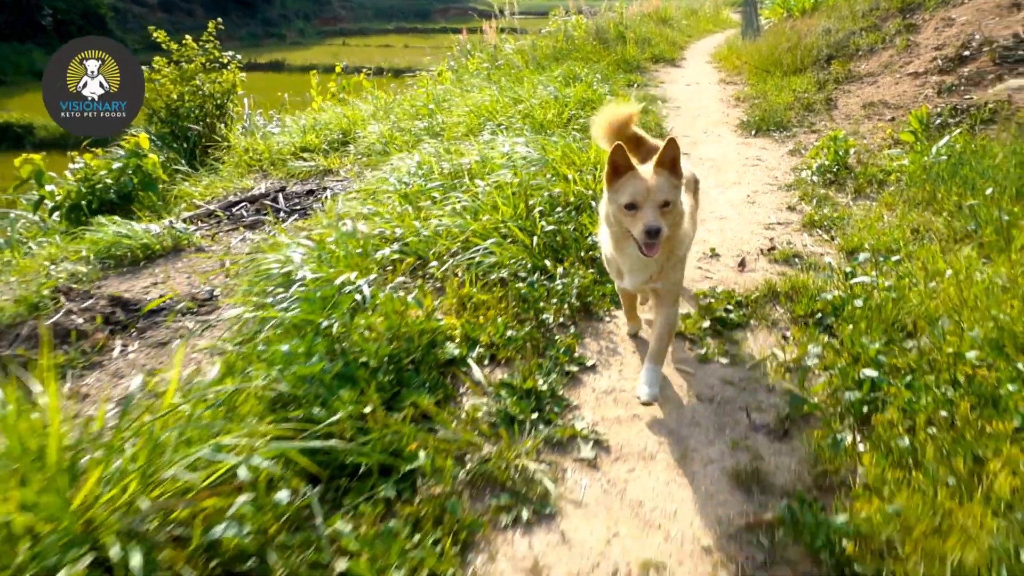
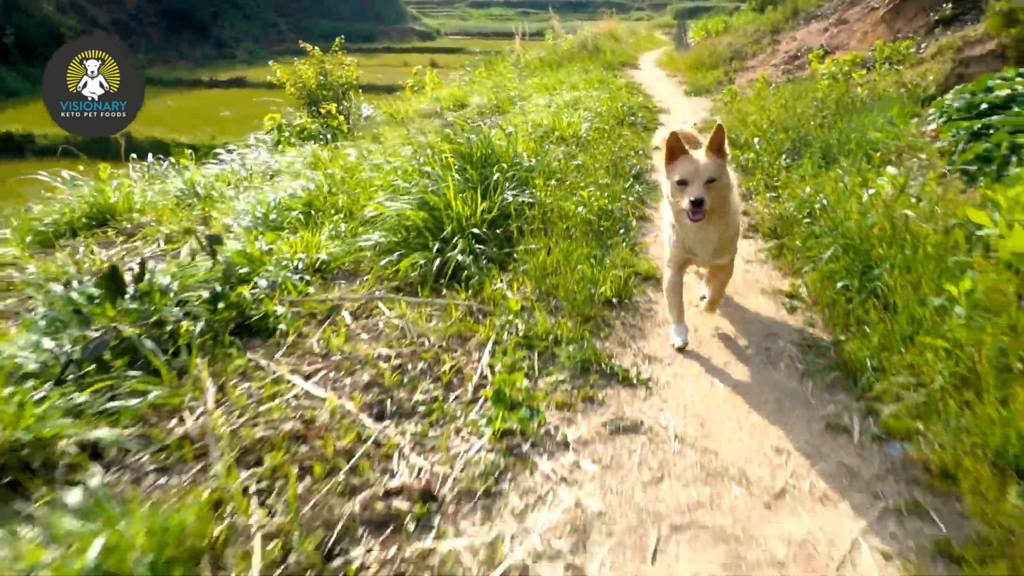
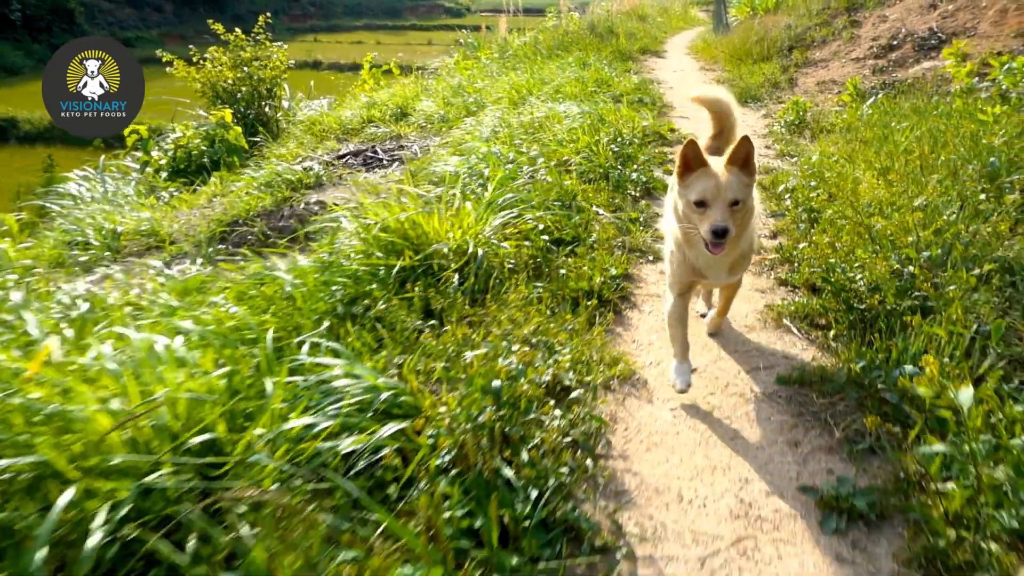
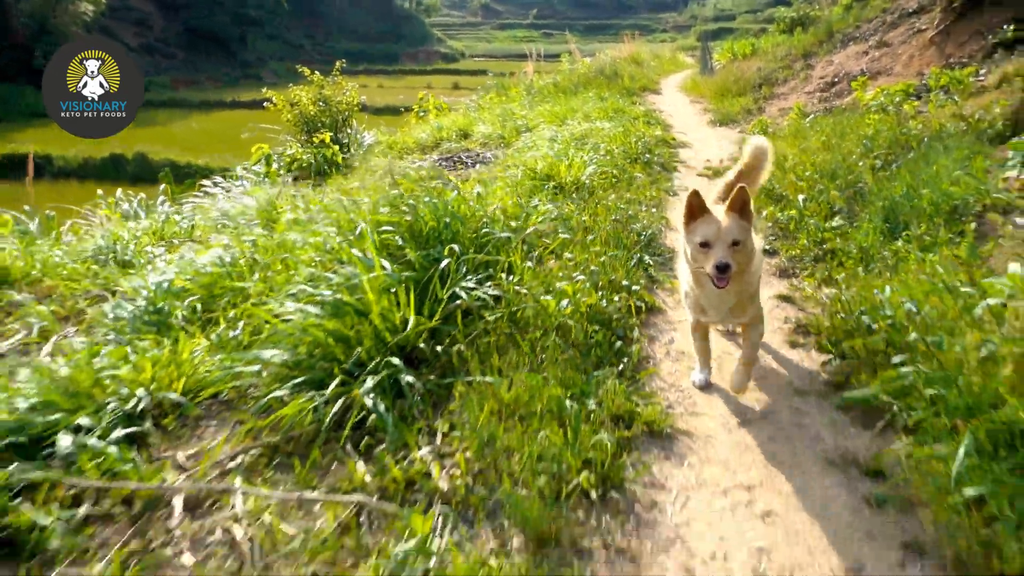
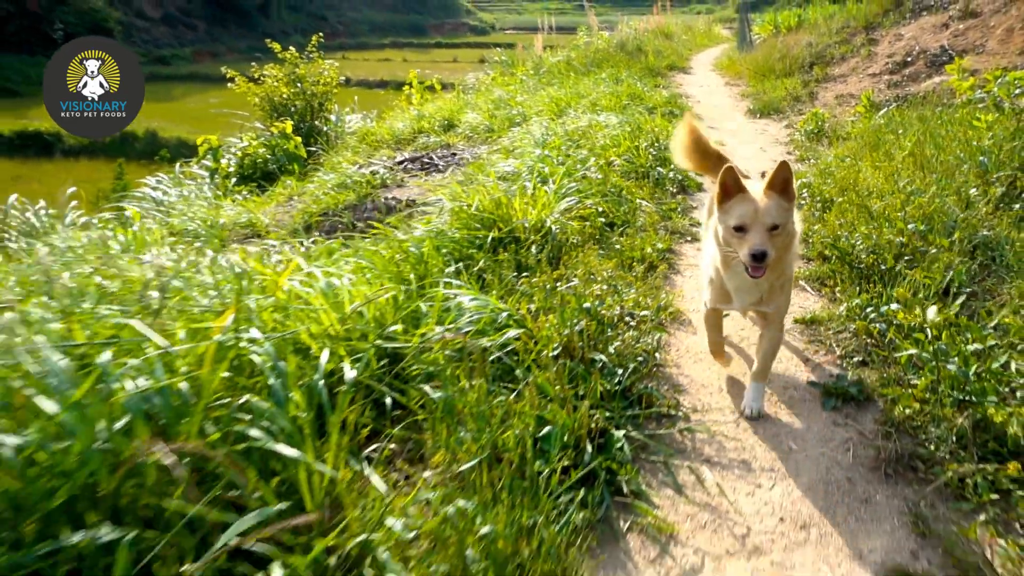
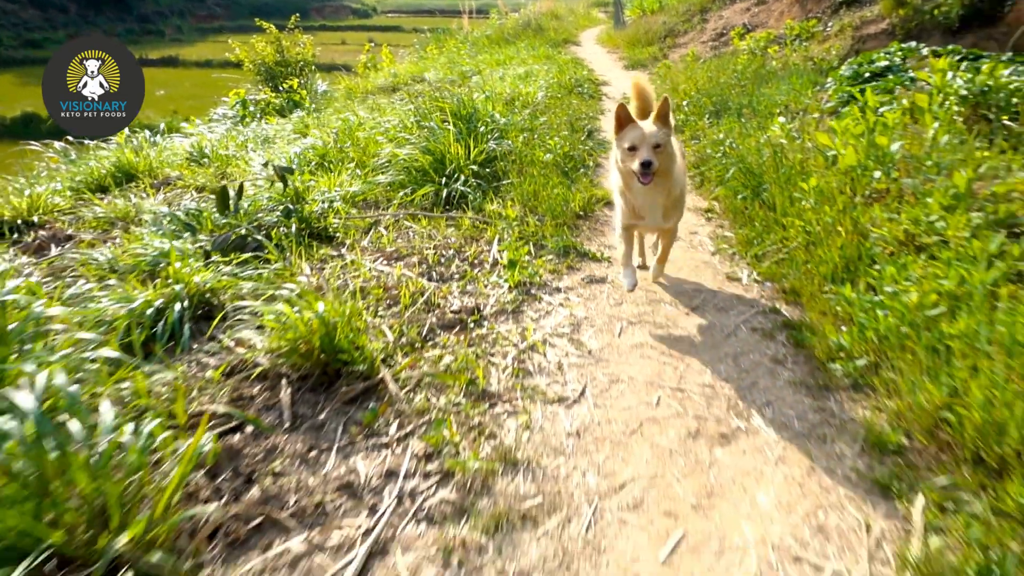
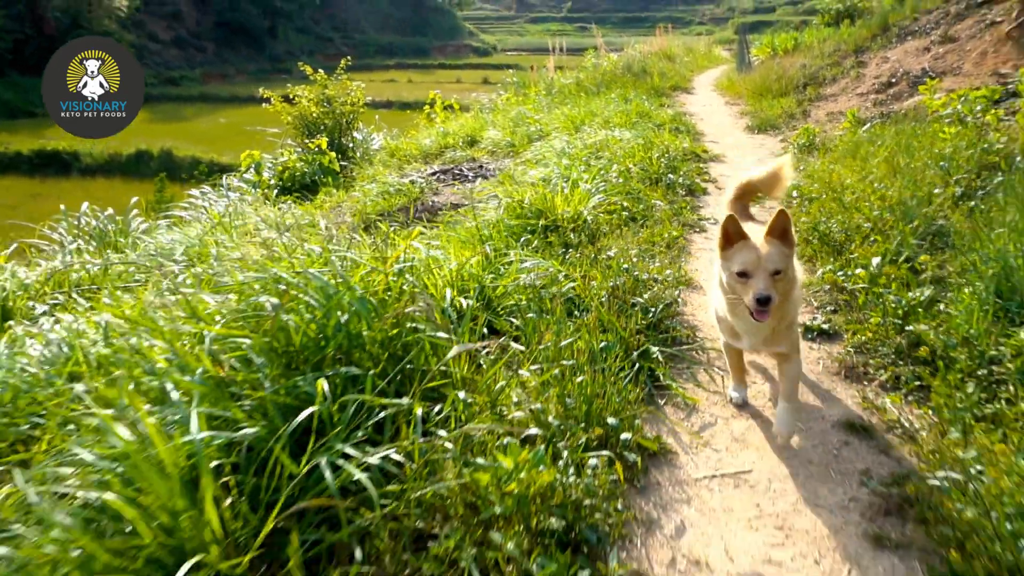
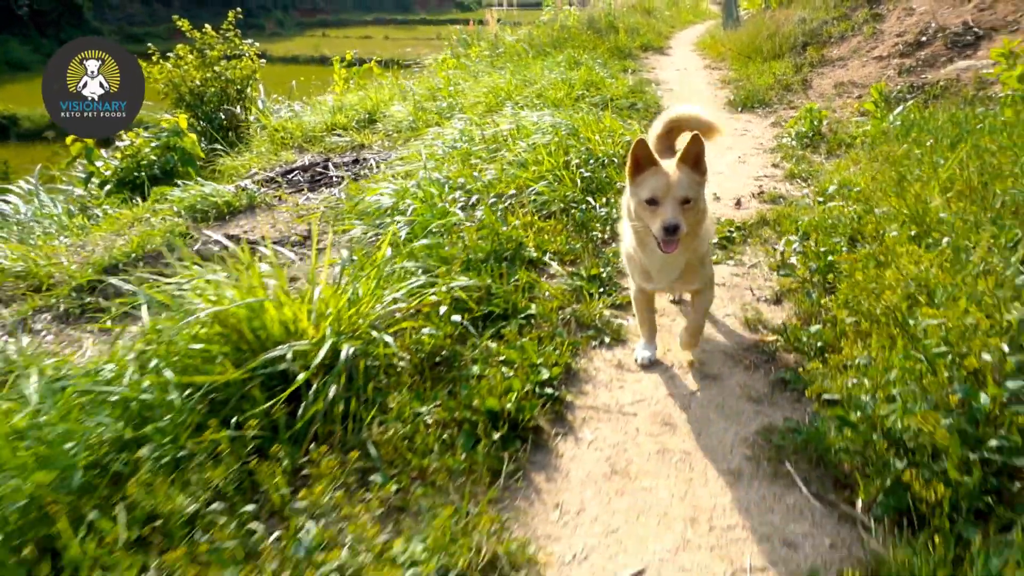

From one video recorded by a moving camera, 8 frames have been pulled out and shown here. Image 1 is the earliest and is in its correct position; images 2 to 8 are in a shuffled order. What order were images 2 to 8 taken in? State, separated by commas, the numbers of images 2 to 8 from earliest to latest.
8, 3, 5, 7, 4, 2, 6
